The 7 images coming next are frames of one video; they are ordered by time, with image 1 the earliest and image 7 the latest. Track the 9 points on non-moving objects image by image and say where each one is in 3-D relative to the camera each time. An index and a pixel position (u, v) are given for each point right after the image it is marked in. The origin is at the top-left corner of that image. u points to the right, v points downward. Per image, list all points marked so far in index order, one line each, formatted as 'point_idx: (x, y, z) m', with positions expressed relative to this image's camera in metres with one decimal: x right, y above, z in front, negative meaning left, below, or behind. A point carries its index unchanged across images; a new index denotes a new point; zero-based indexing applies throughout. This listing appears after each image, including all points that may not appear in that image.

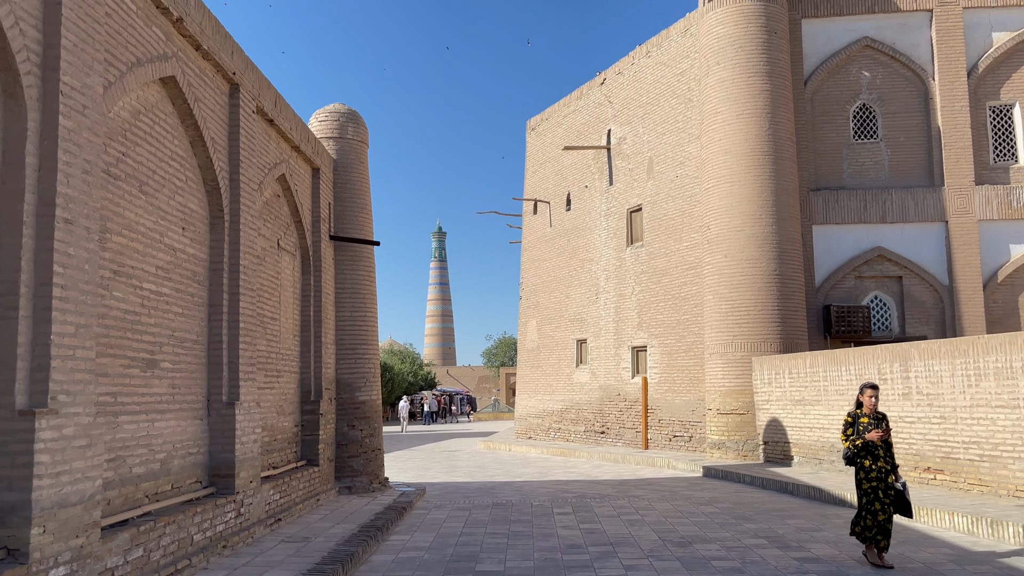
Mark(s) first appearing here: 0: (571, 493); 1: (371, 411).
0: (+0.8, -2.8, +10.4) m
1: (-1.9, -1.7, +10.6) m
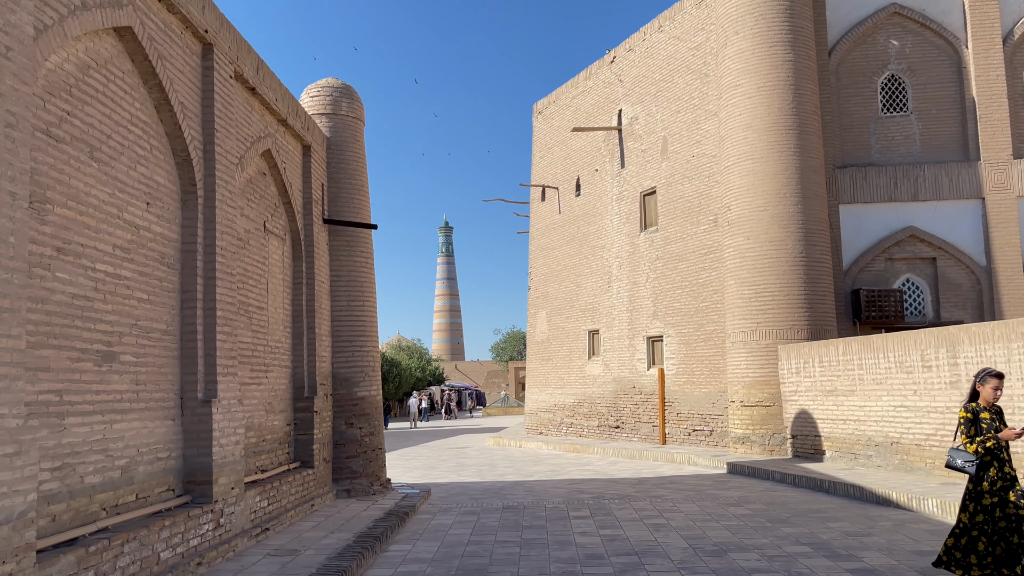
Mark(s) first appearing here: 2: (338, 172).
0: (+0.9, -2.6, +9.6) m
1: (-1.8, -1.5, +9.8) m
2: (-2.3, +1.5, +10.0) m
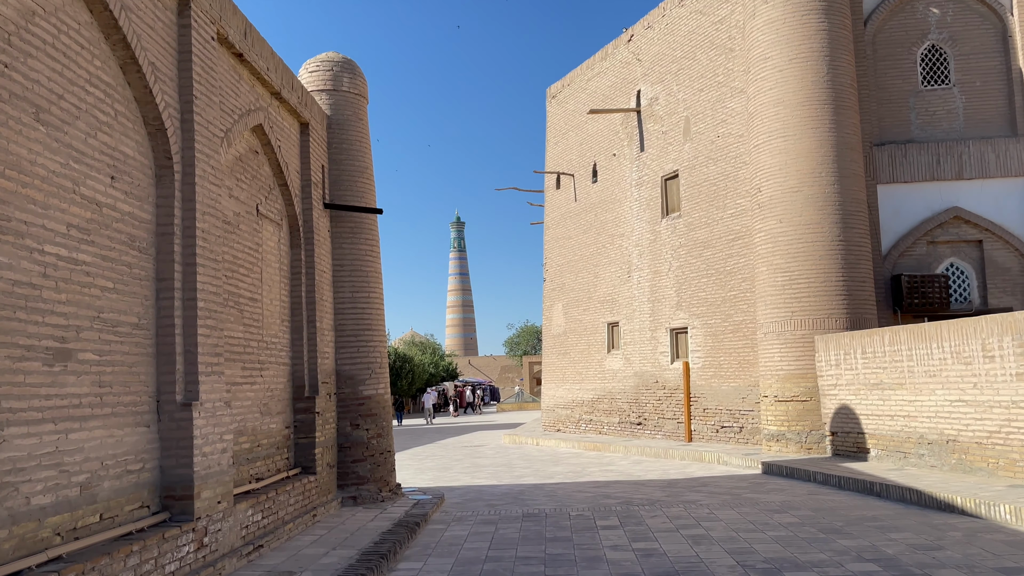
0: (+1.2, -2.4, +8.9) m
1: (-1.6, -1.4, +9.1) m
2: (-2.1, +1.6, +9.2) m
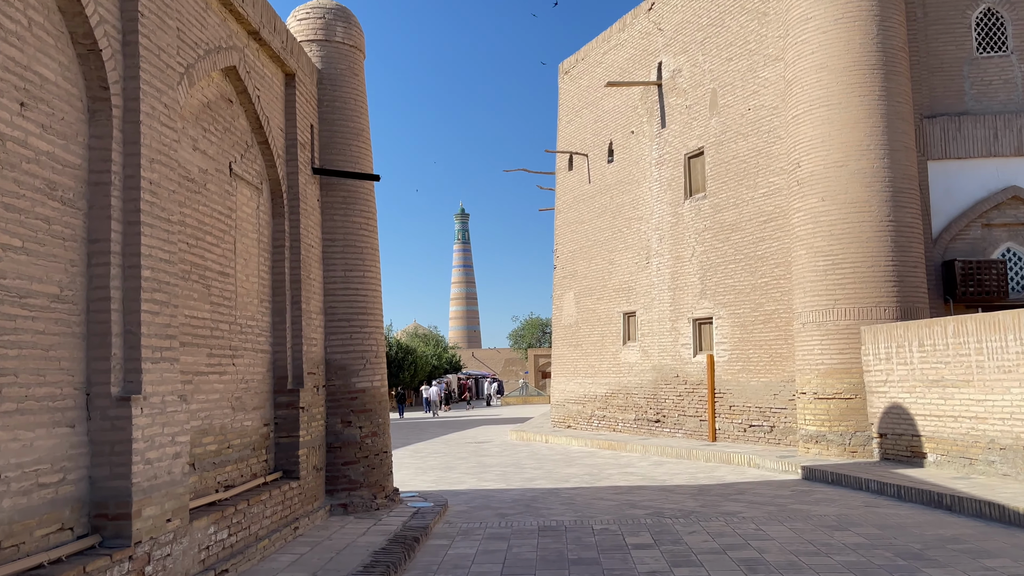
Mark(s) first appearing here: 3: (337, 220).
0: (+1.3, -2.2, +7.8) m
1: (-1.4, -1.2, +8.0) m
2: (-1.9, +1.8, +8.1) m
3: (-1.8, +0.7, +8.0) m
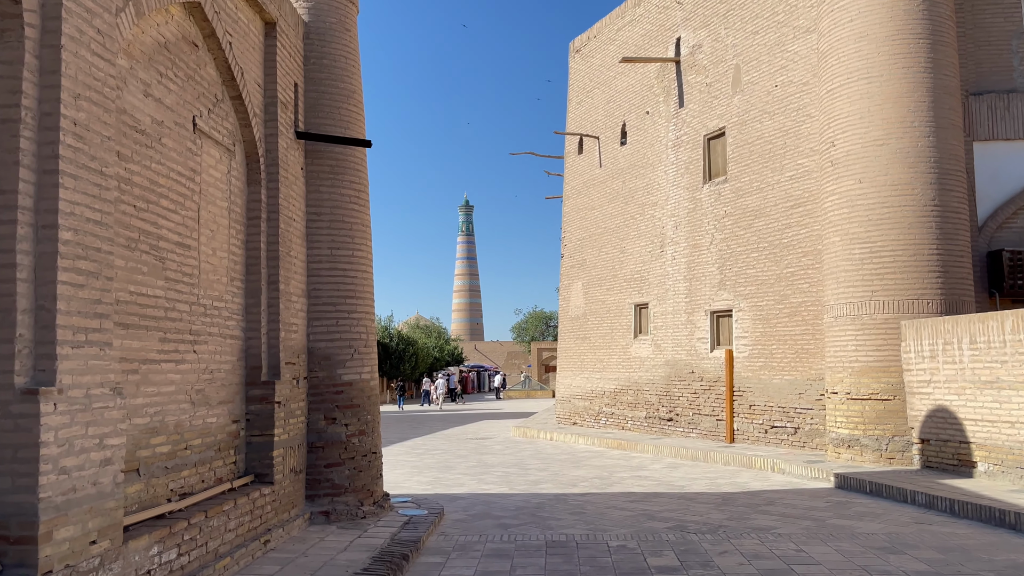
0: (+1.3, -2.1, +6.9) m
1: (-1.4, -1.0, +7.1) m
2: (-1.8, +2.0, +7.2) m
3: (-1.7, +0.9, +7.1) m
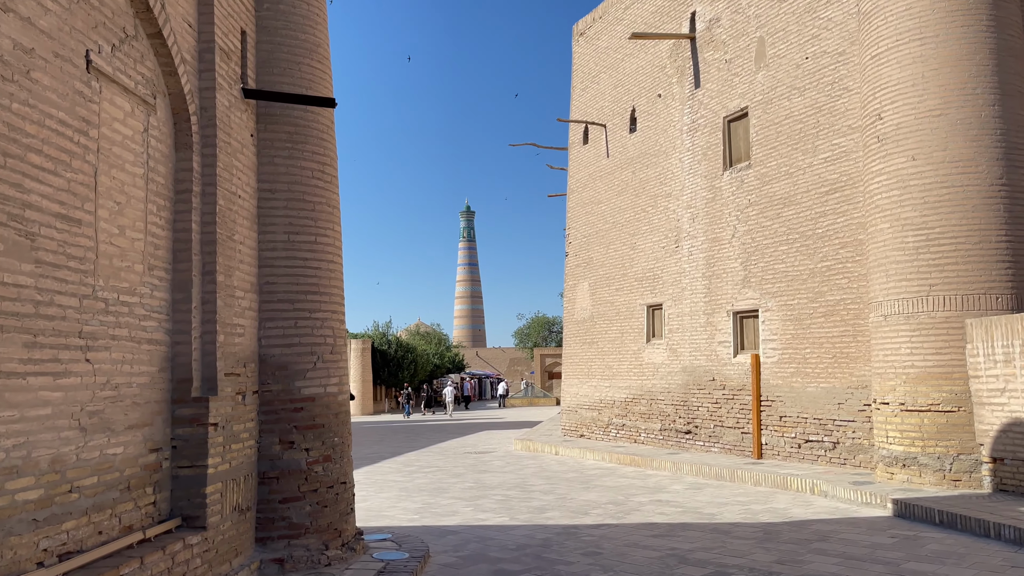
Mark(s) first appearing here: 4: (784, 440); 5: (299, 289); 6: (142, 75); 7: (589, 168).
0: (+1.3, -2.0, +5.6) m
1: (-1.4, -0.9, +5.8) m
2: (-1.8, +2.1, +5.9) m
3: (-1.7, +0.9, +5.8) m
4: (+3.7, -2.1, +10.5) m
5: (-1.6, 0.0, +5.8) m
6: (-2.2, +1.2, +4.6) m
7: (+1.6, +2.4, +15.7) m
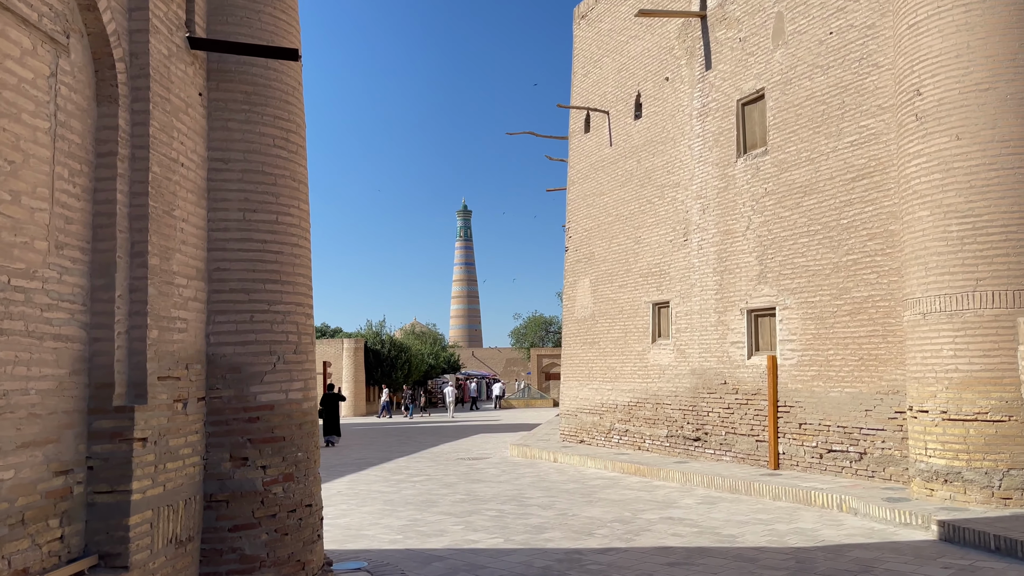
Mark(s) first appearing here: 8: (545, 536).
0: (+1.3, -1.9, +4.7) m
1: (-1.4, -0.9, +4.9) m
2: (-1.8, +2.2, +5.0) m
3: (-1.8, +1.0, +4.9) m
4: (+3.6, -2.0, +9.6) m
5: (-1.6, +0.1, +4.9) m
6: (-2.2, +1.3, +3.7) m
7: (+1.5, +2.5, +14.8) m
8: (+0.3, -2.3, +7.0) m
